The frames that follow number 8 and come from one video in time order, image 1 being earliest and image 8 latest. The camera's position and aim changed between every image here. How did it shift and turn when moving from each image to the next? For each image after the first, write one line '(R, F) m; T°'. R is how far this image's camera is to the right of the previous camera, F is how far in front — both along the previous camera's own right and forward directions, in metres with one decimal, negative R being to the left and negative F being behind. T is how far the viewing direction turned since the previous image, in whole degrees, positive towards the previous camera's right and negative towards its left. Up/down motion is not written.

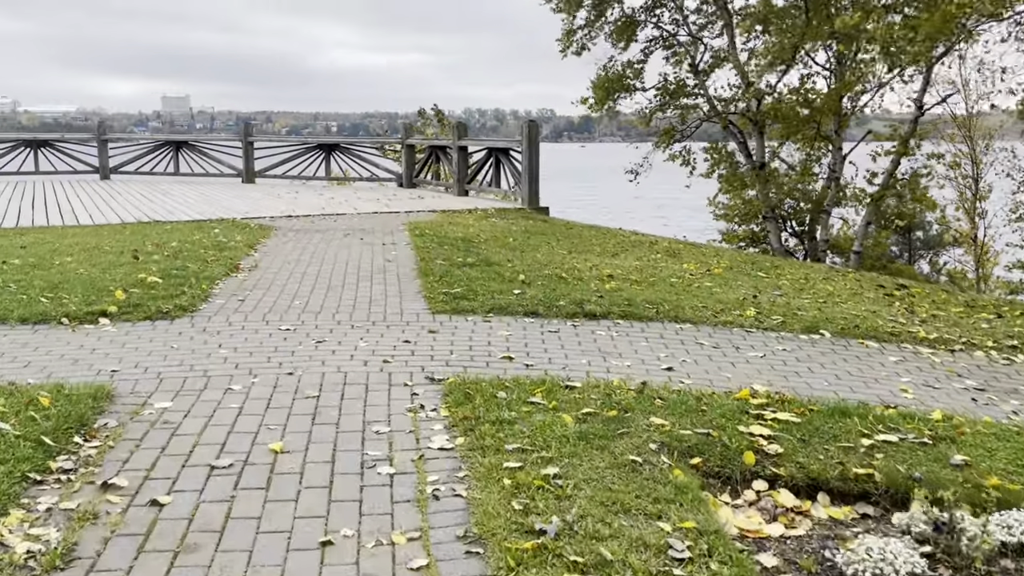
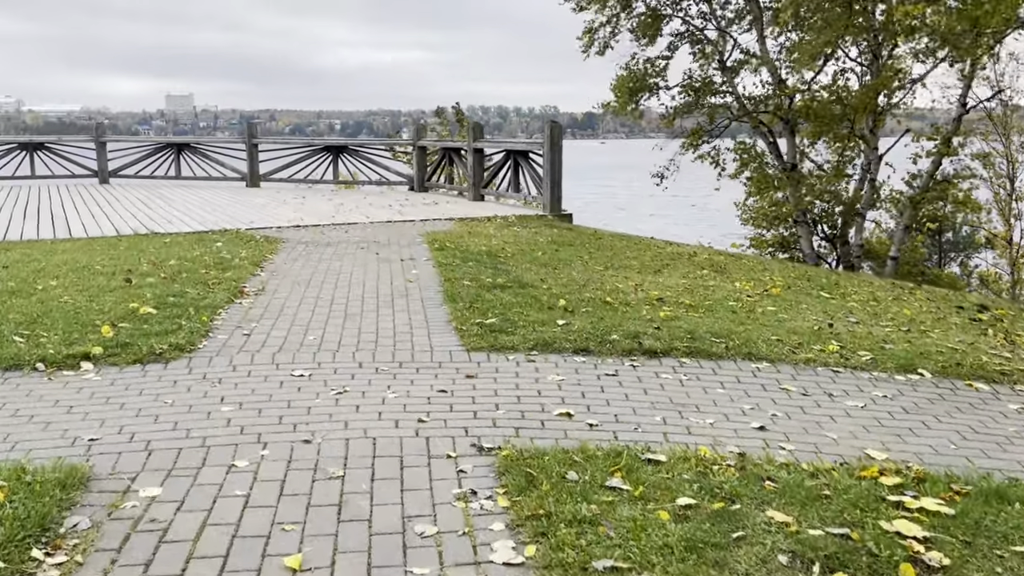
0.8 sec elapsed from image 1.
(-0.2, +0.6) m; 0°
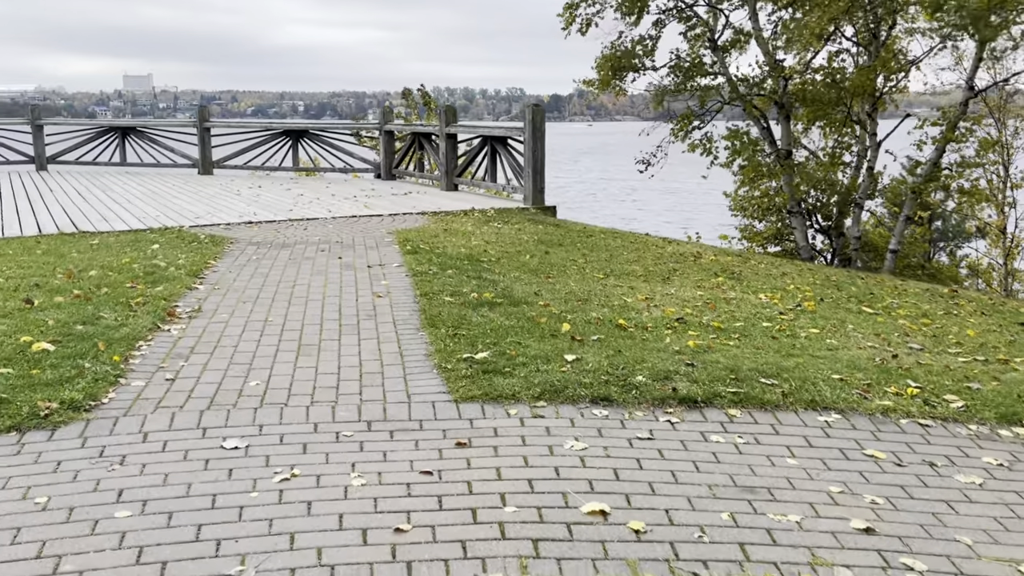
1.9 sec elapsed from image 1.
(-0.1, +0.9) m; +2°
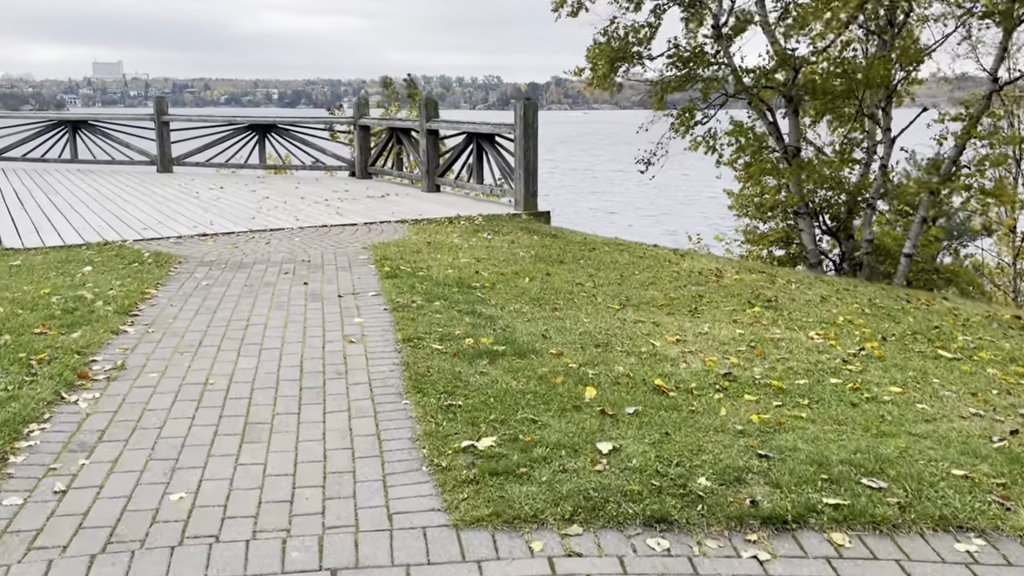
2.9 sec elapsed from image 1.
(-0.1, +0.9) m; +2°
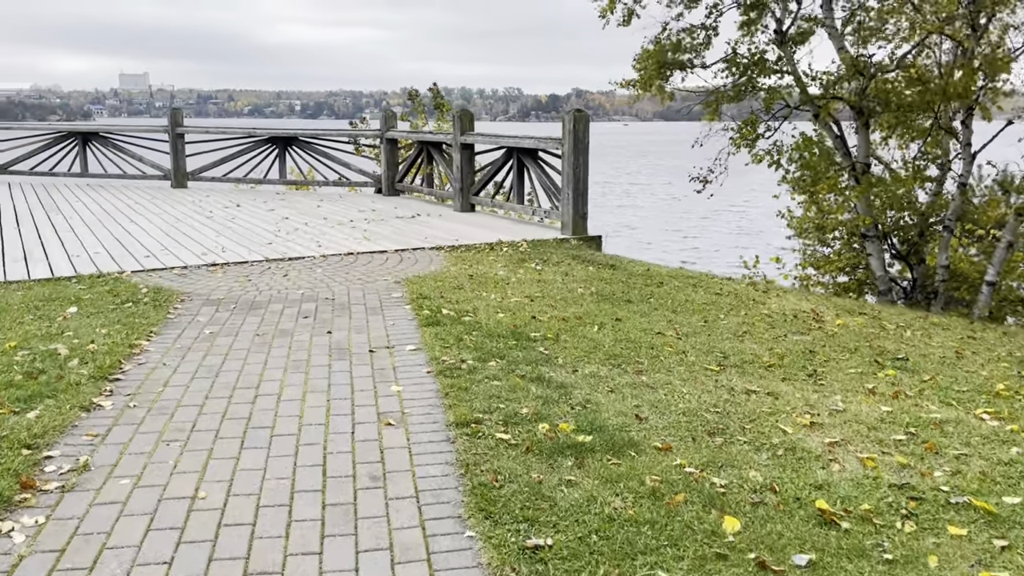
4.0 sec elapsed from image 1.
(-0.3, +0.9) m; -1°
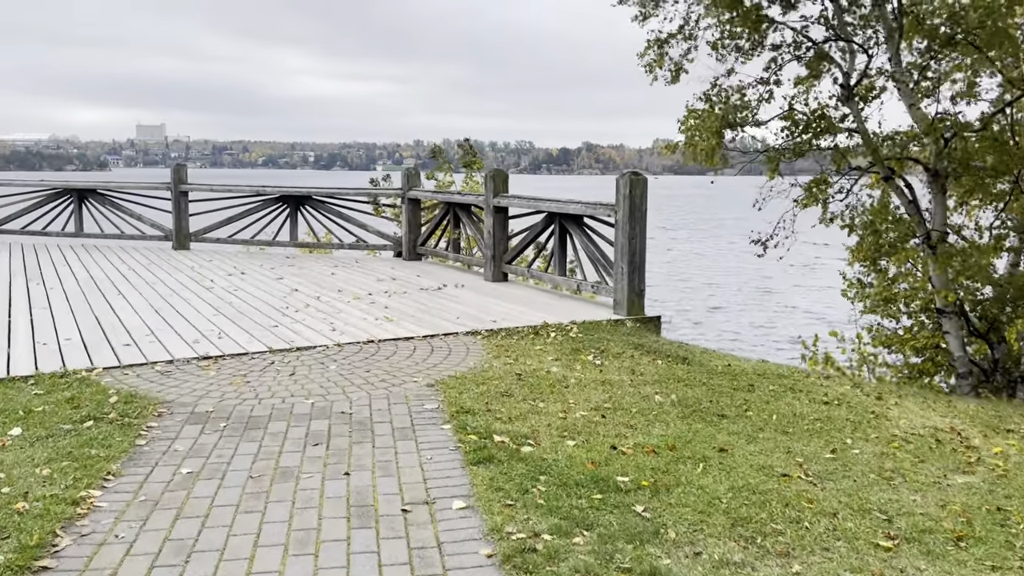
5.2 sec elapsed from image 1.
(-0.3, +1.0) m; -1°
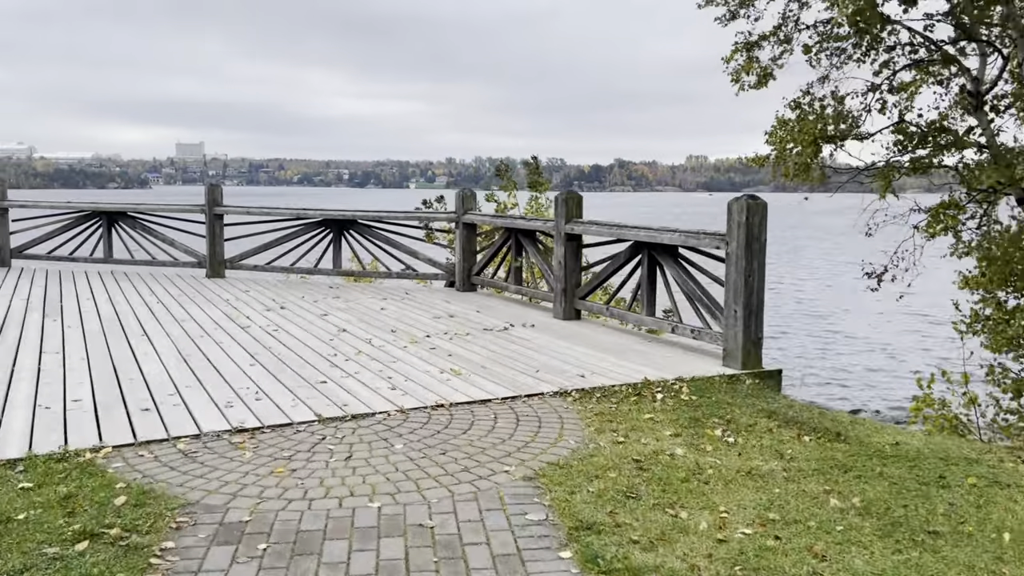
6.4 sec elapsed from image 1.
(-0.4, +1.0) m; -2°
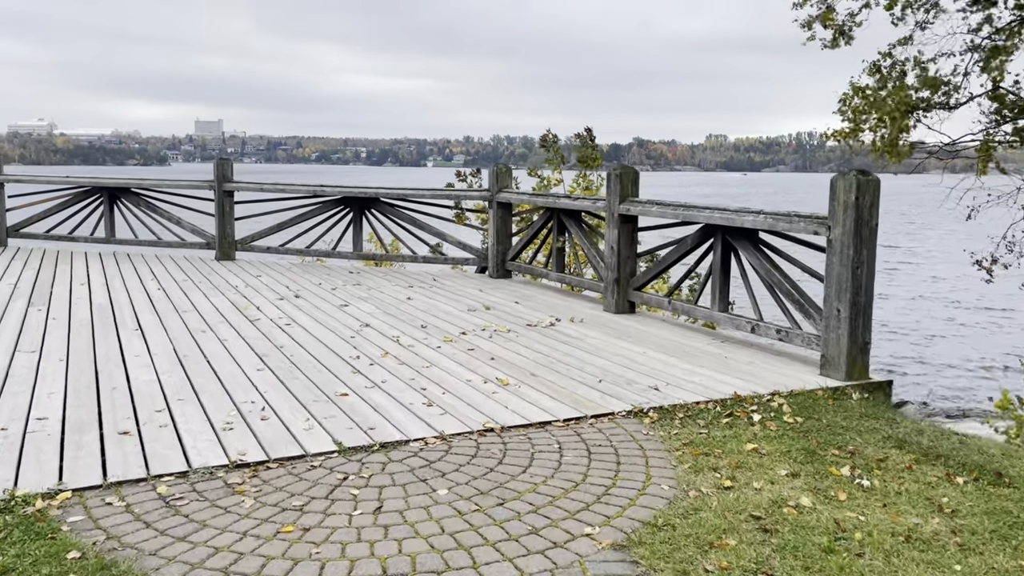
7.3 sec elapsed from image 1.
(-0.2, +0.9) m; -1°
